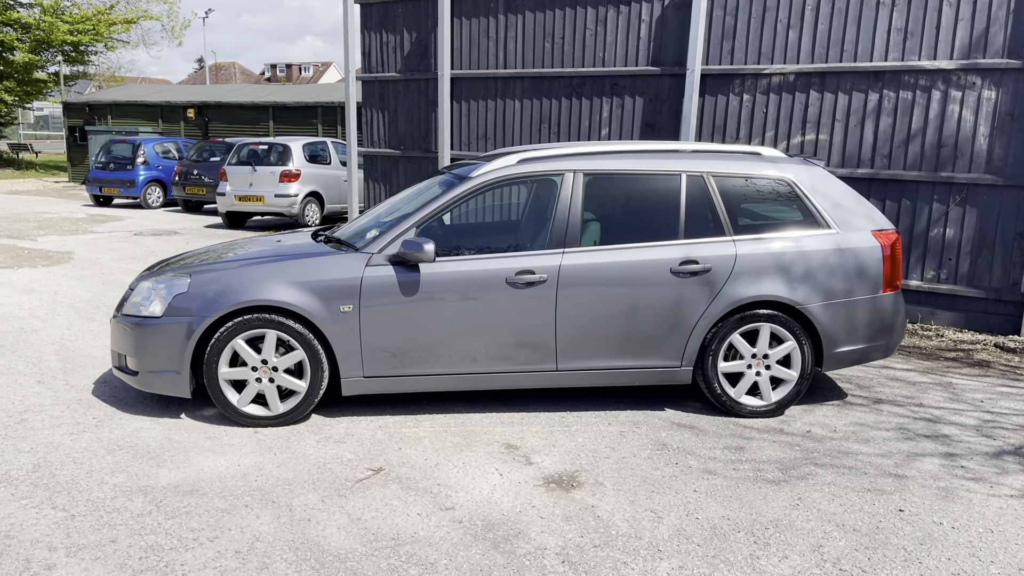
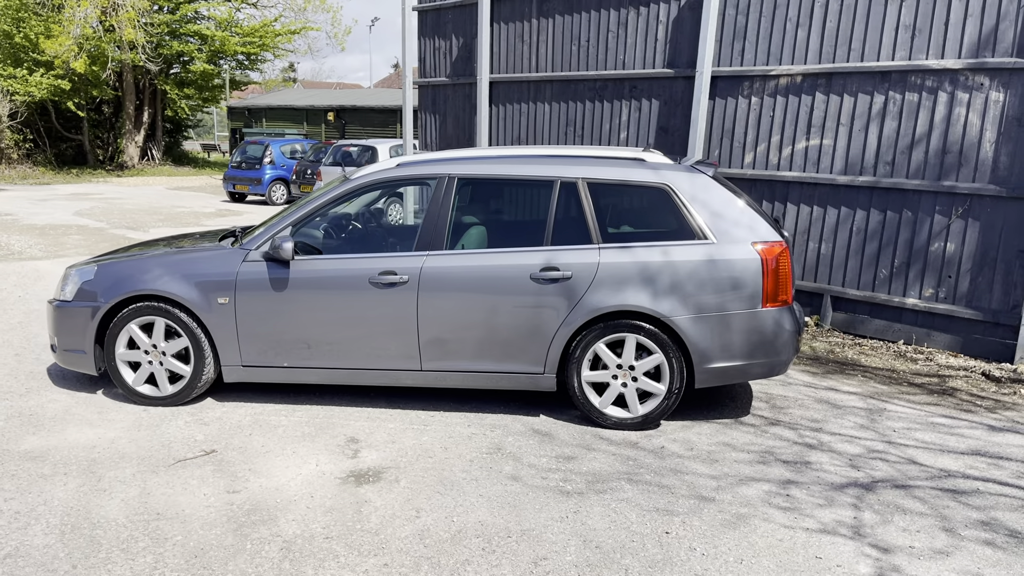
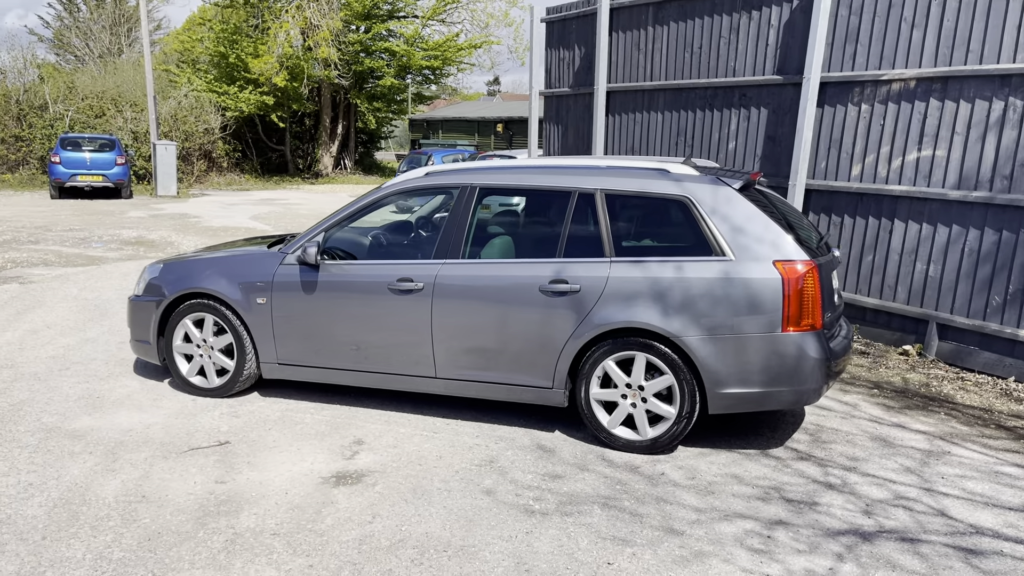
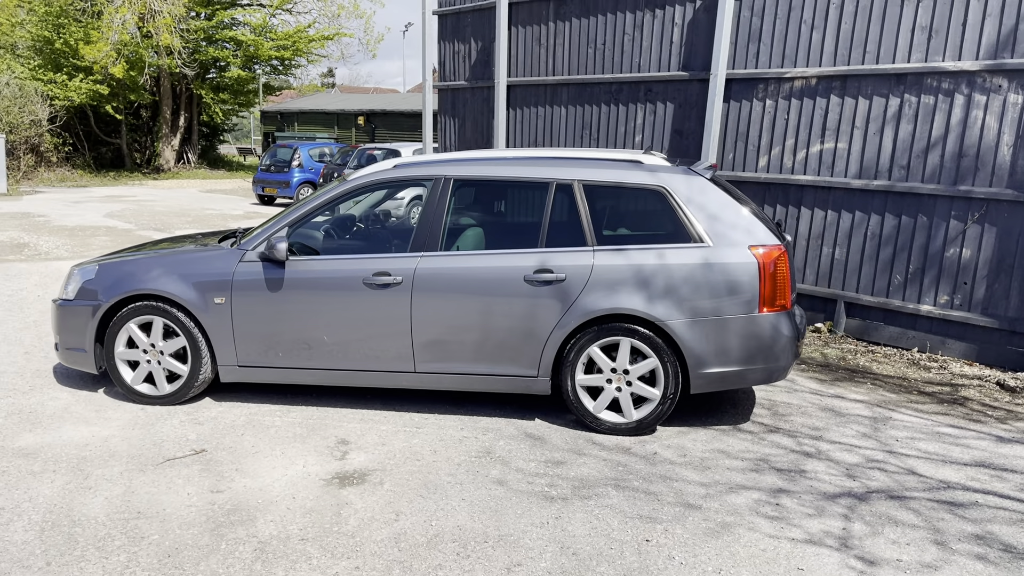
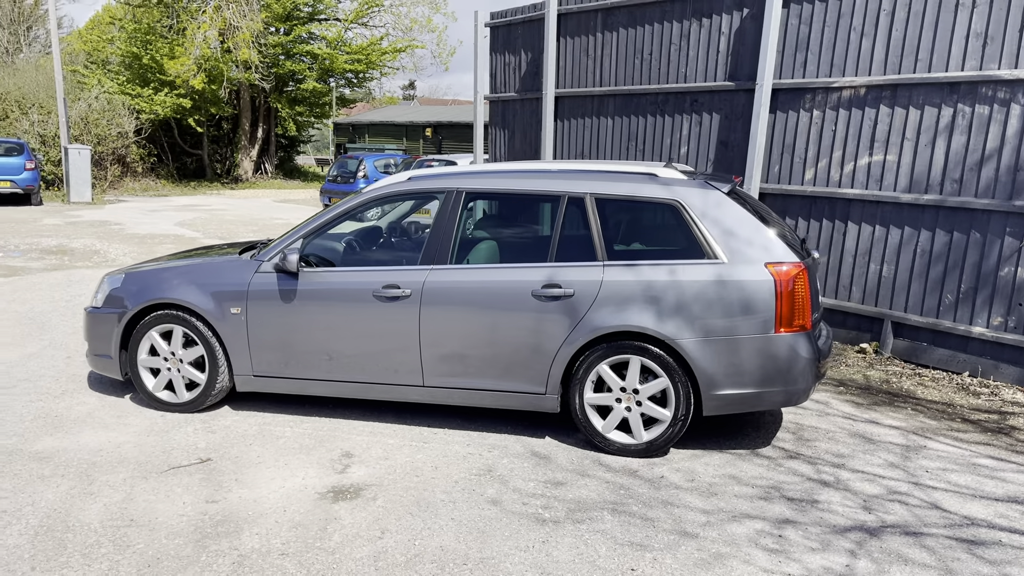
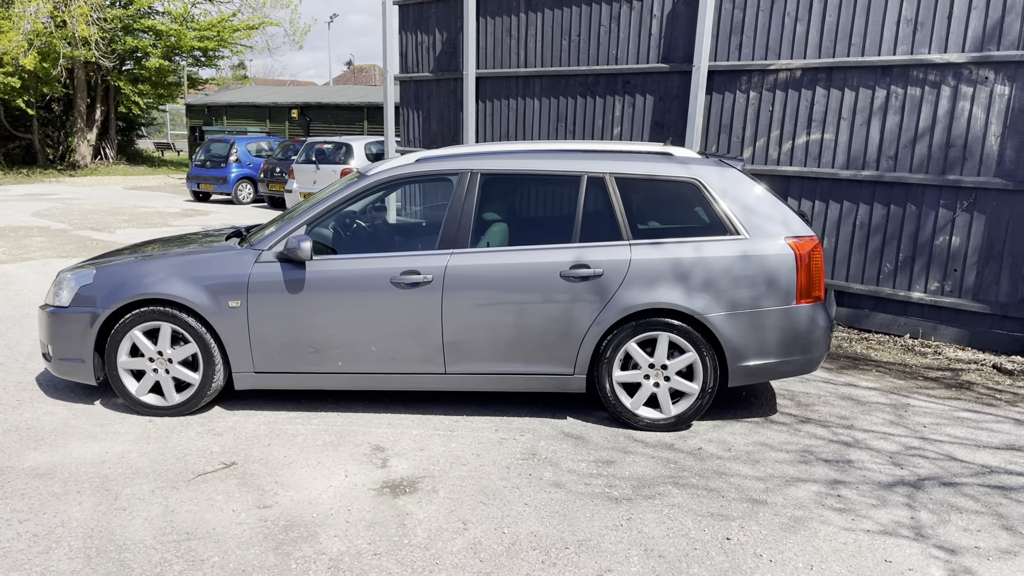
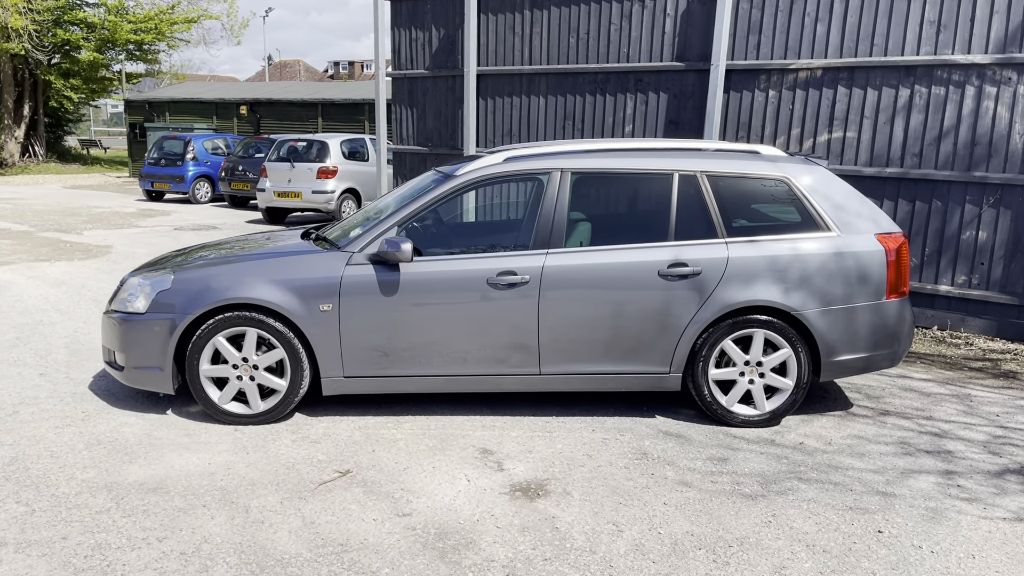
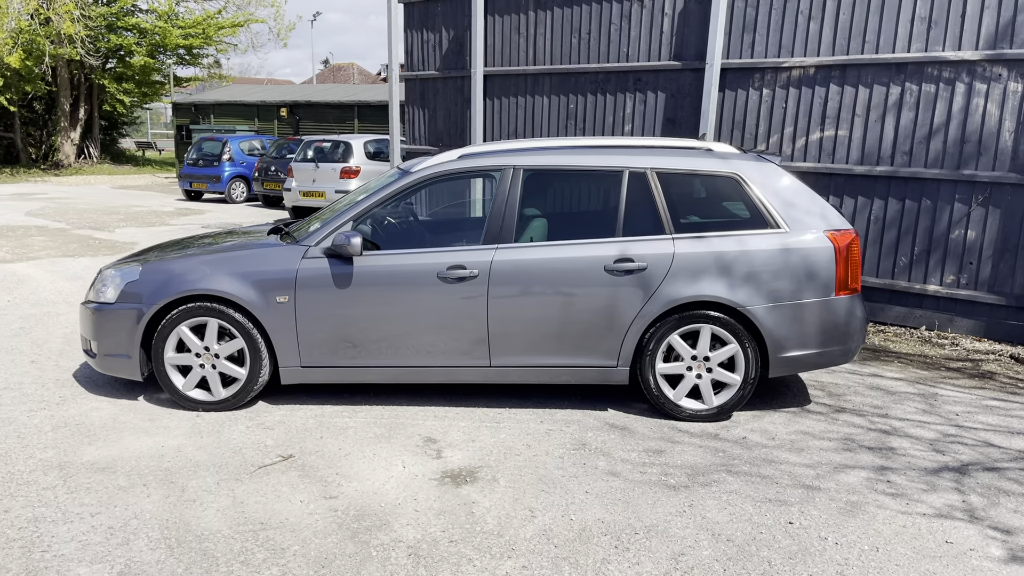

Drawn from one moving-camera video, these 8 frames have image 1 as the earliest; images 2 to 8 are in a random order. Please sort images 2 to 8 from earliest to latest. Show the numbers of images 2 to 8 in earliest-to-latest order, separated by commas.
7, 8, 6, 2, 4, 5, 3
